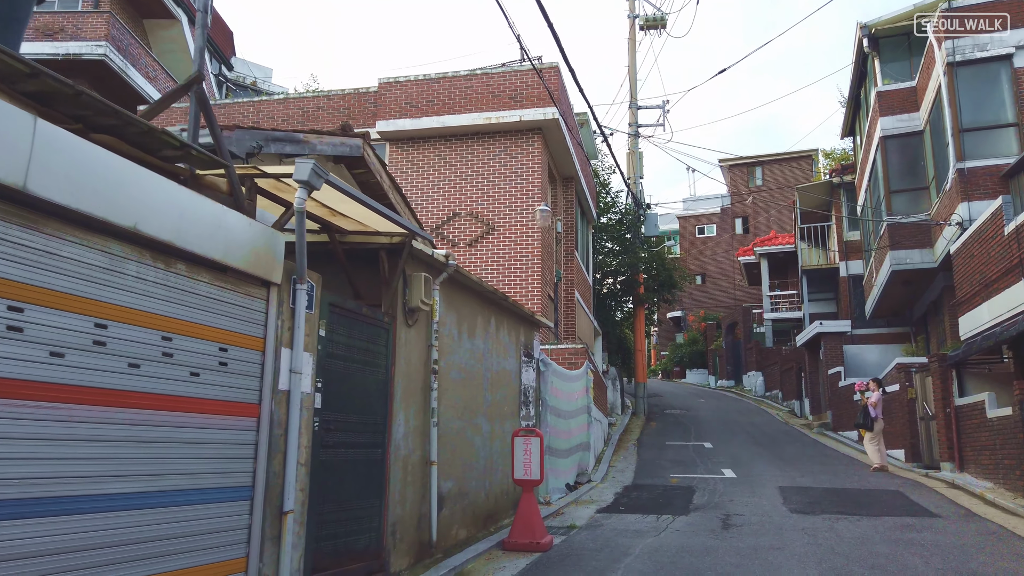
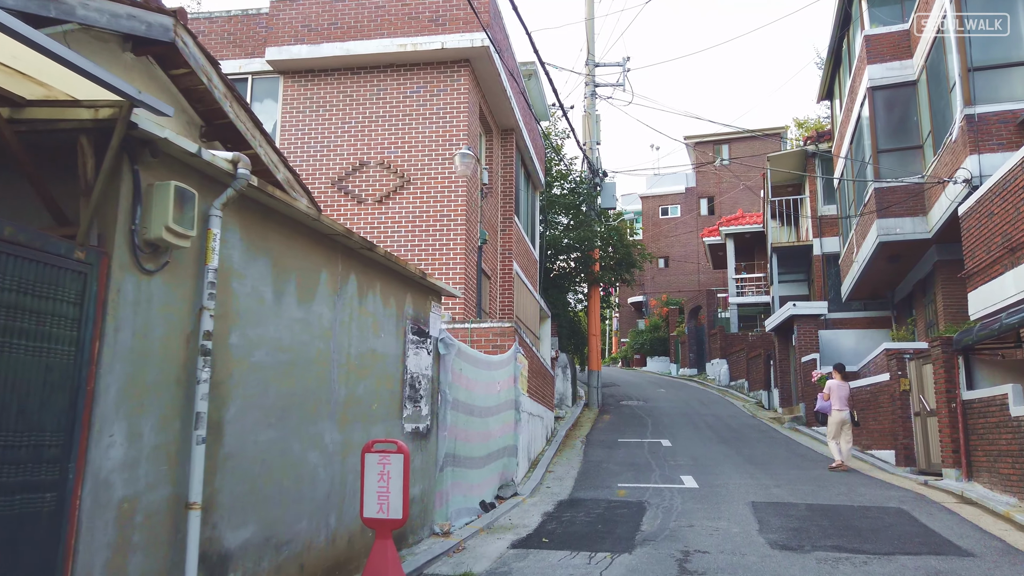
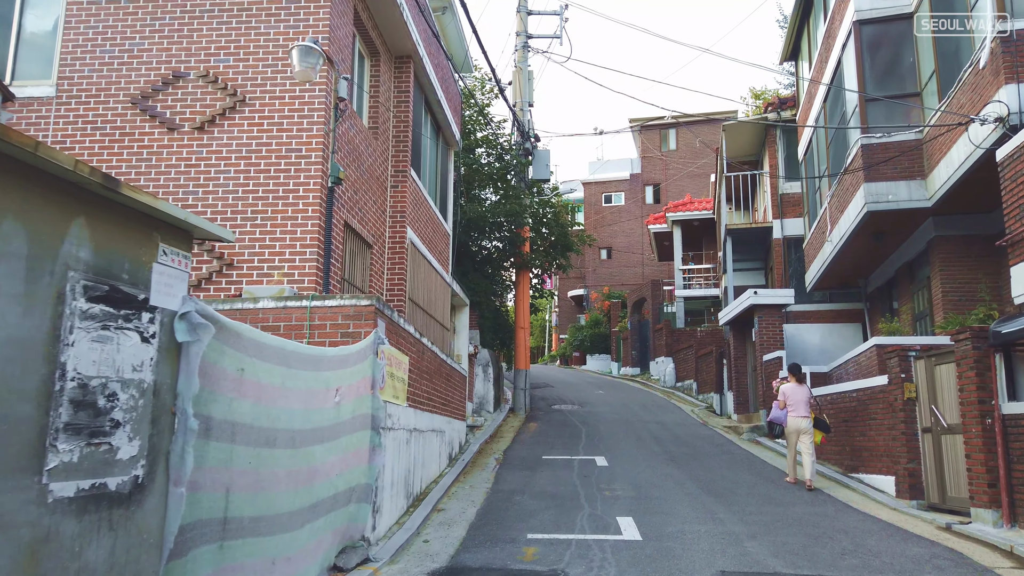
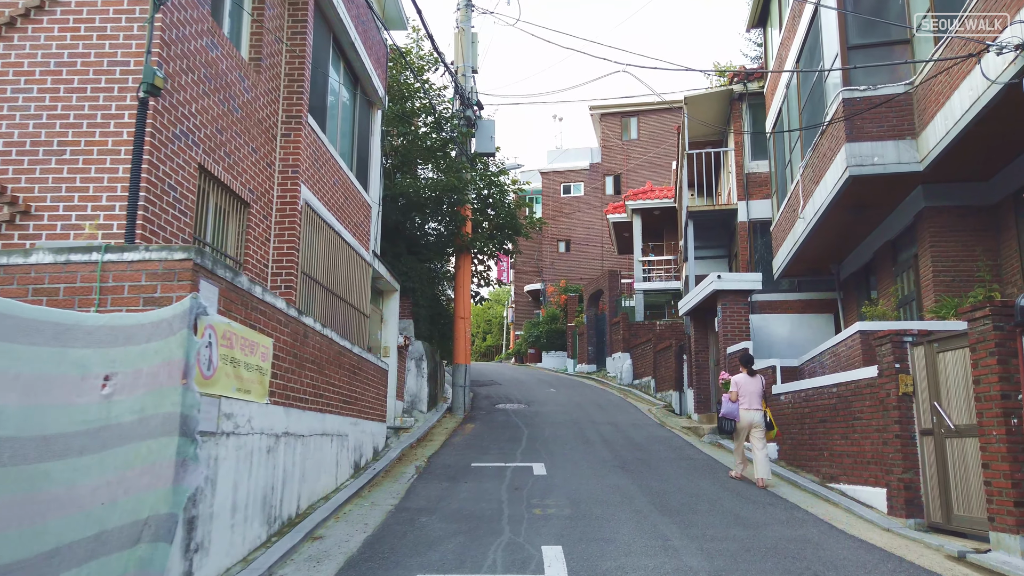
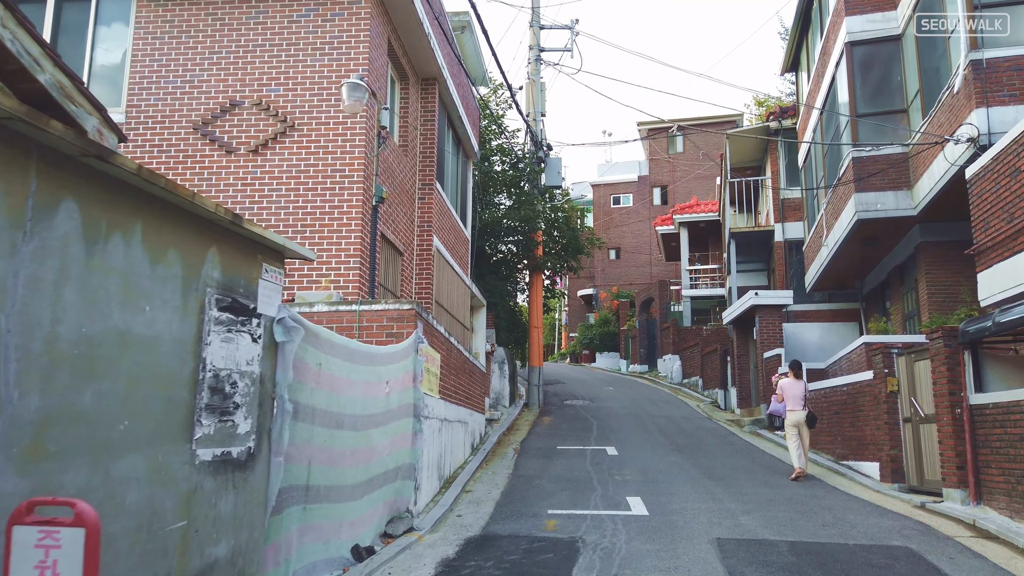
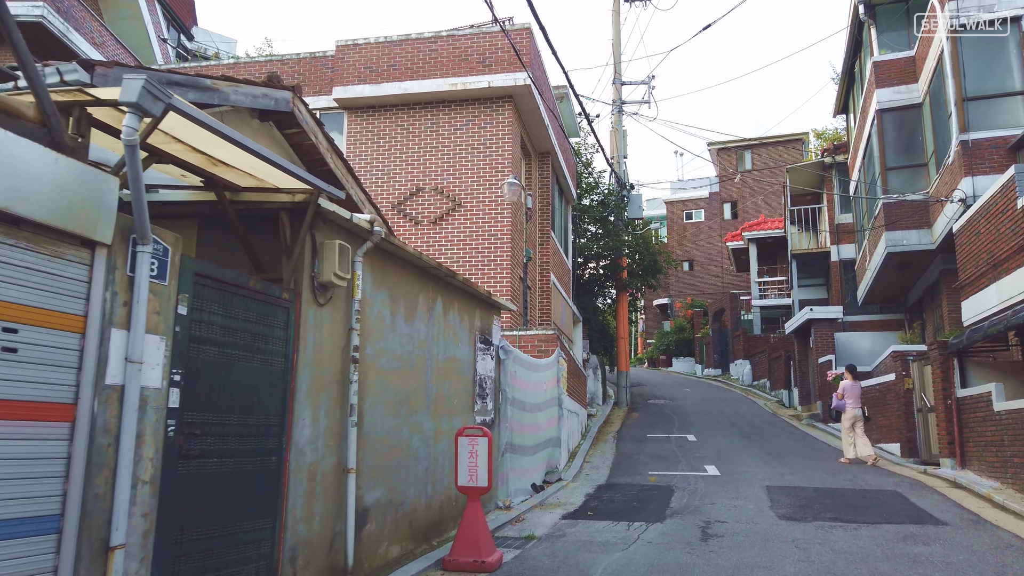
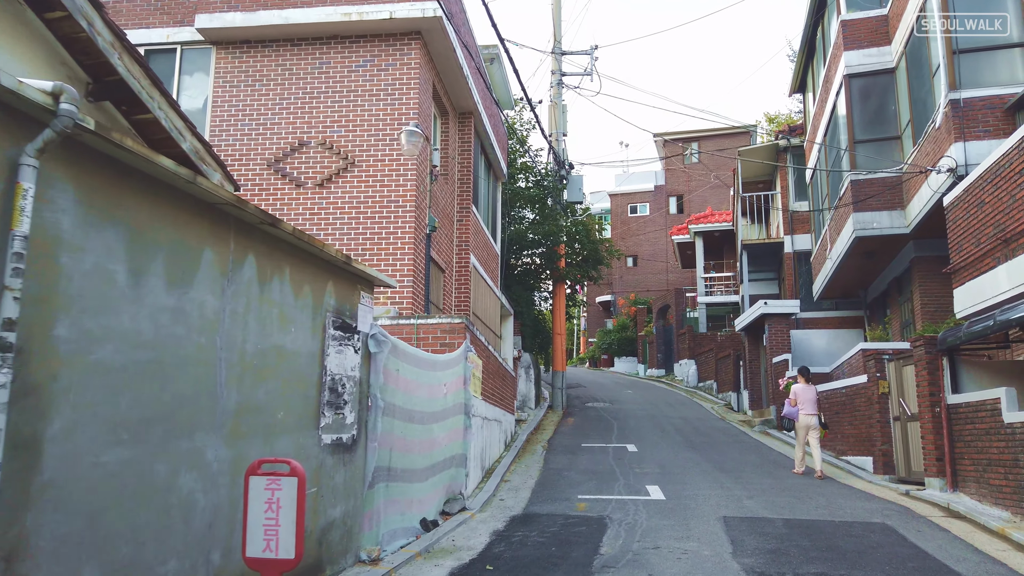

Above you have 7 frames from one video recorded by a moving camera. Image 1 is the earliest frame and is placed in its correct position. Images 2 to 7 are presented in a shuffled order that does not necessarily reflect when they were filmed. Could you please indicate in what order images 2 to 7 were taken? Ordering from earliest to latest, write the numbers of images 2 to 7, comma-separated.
6, 2, 7, 5, 3, 4
